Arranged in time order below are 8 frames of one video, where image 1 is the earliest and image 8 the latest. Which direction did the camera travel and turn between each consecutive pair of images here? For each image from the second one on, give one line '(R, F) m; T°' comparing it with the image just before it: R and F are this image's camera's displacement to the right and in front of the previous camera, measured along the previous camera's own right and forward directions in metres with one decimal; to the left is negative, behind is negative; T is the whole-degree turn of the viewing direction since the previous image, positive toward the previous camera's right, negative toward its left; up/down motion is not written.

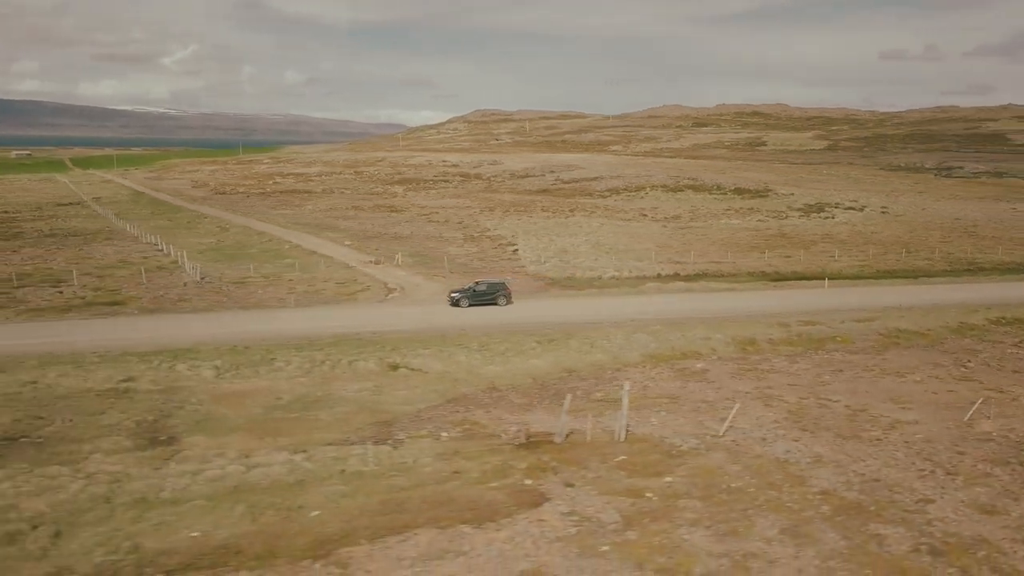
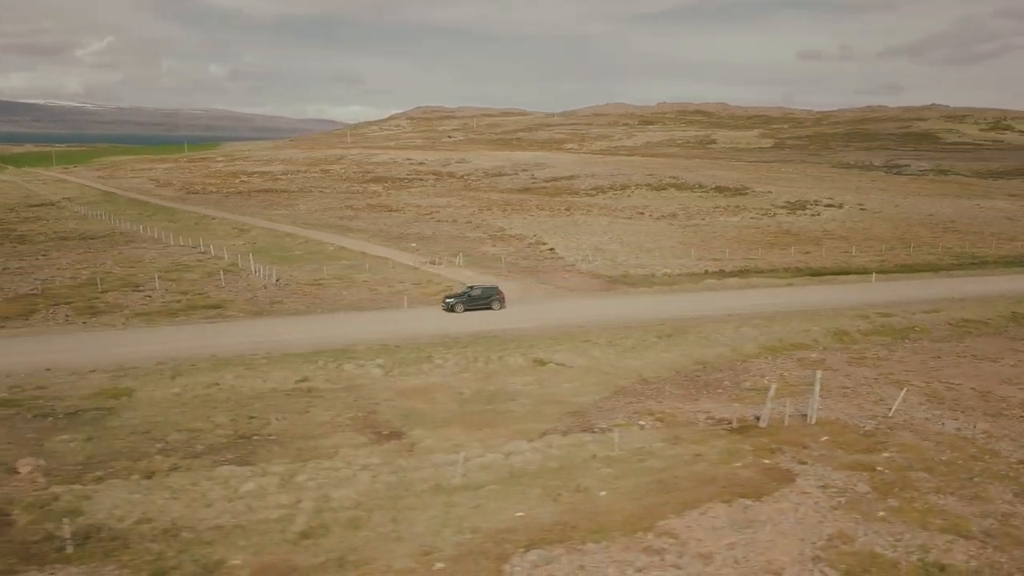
(-7.7, -1.5) m; +5°
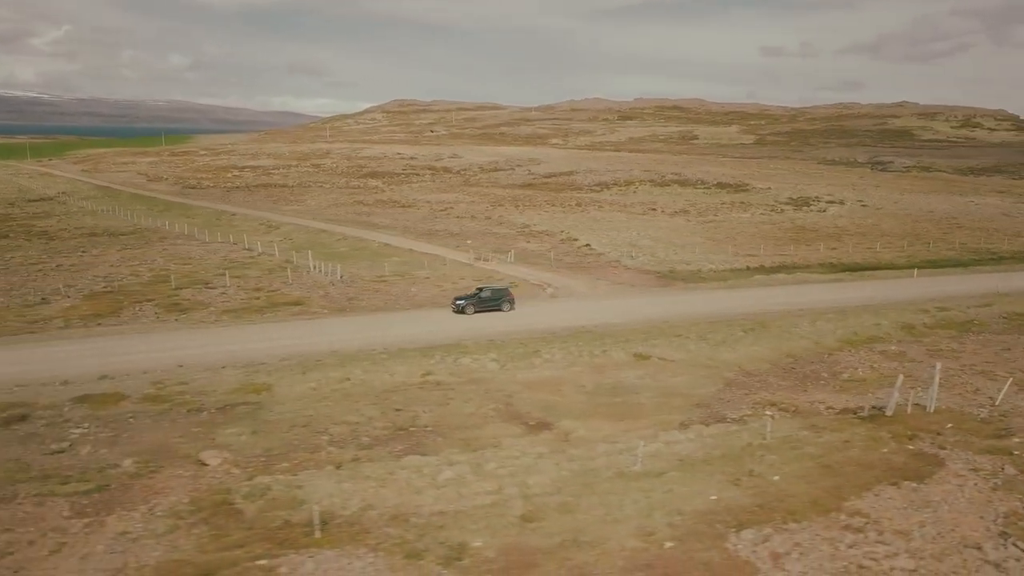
(-5.2, -1.0) m; +2°
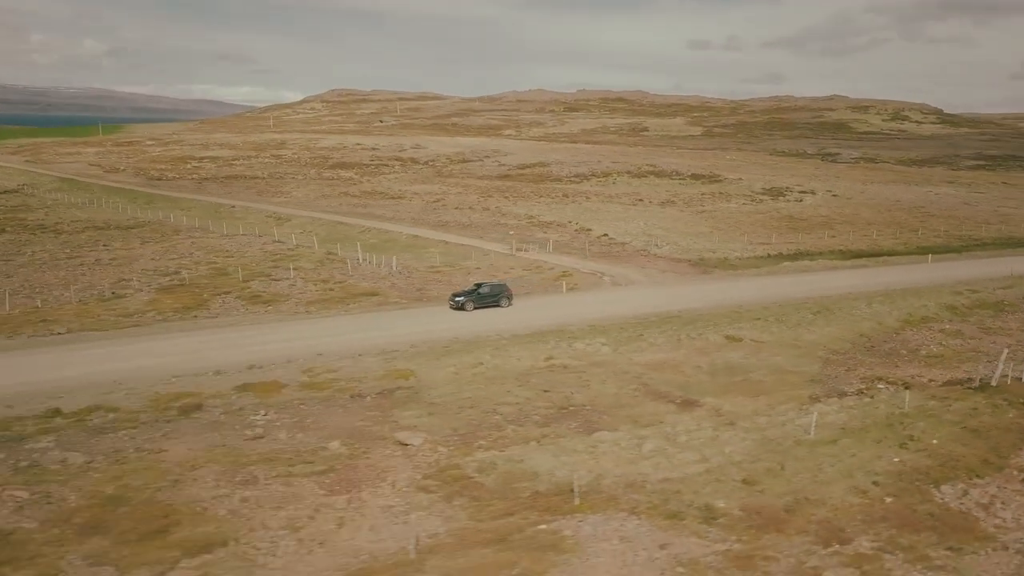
(-6.8, -1.2) m; +5°
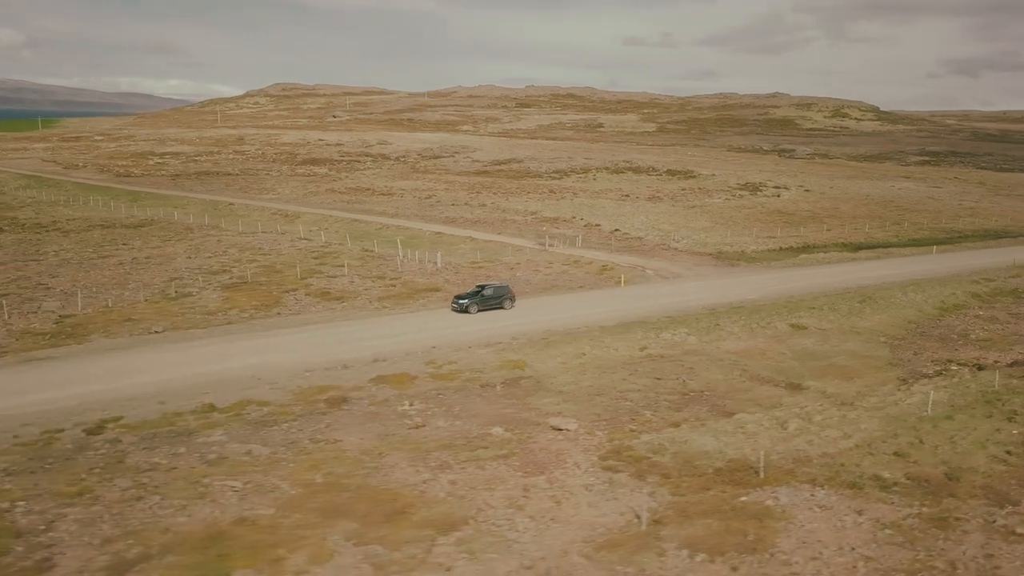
(-5.9, -1.0) m; +4°
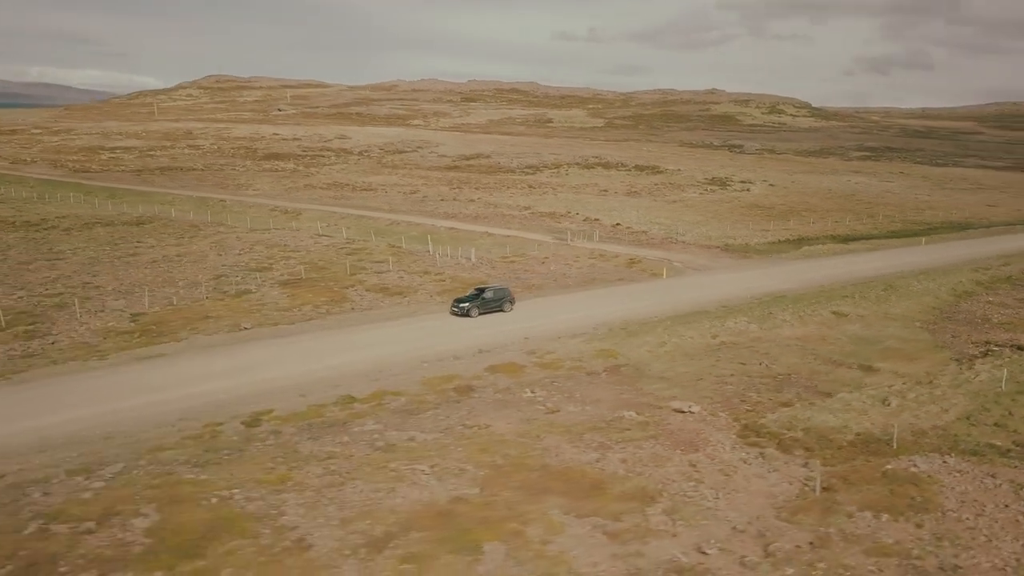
(-5.8, -1.2) m; +5°
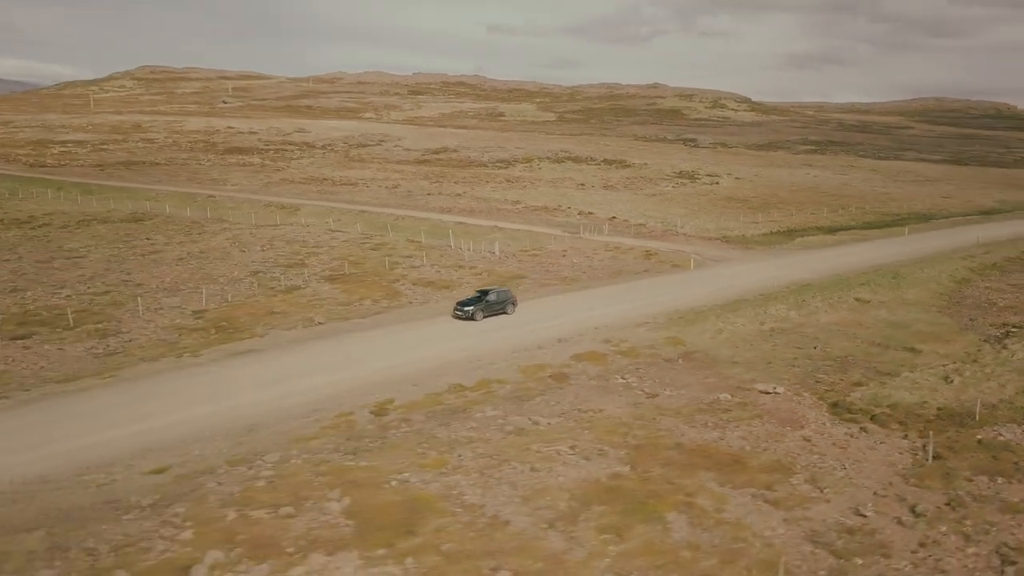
(-5.2, -1.1) m; +4°
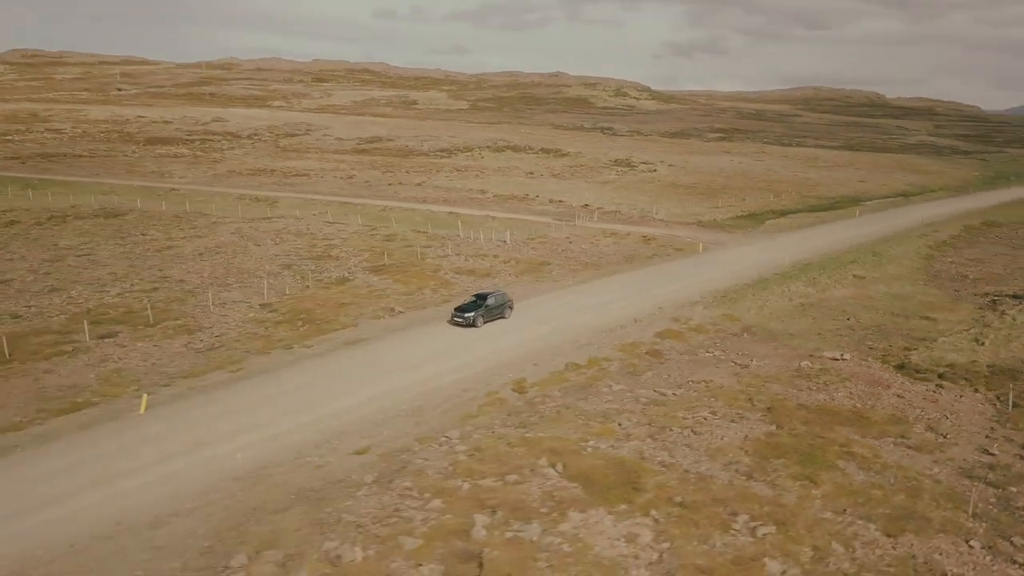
(-7.2, -1.5) m; +7°
